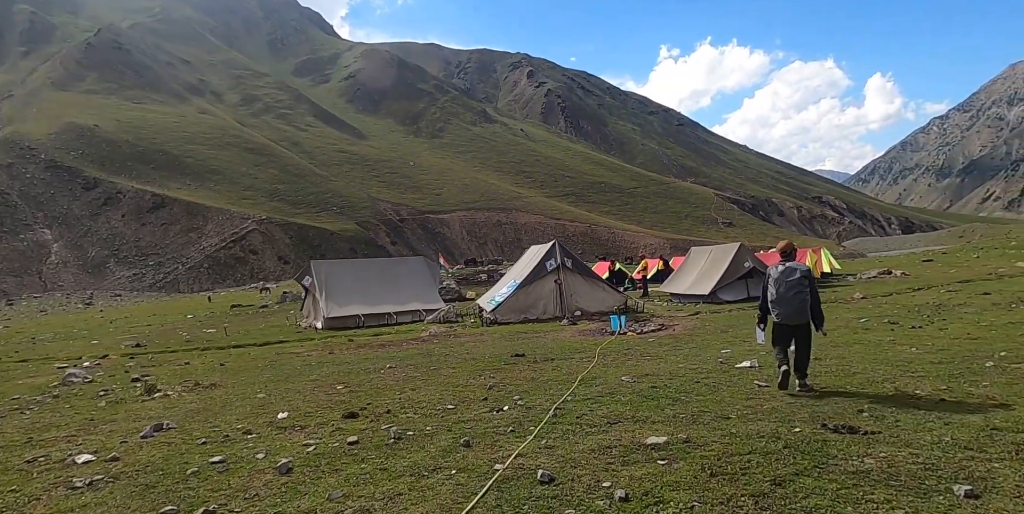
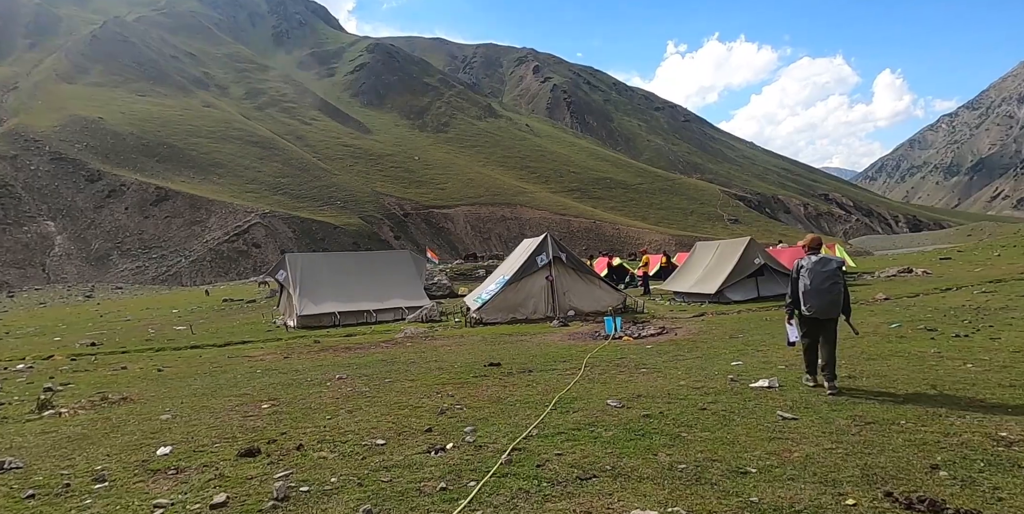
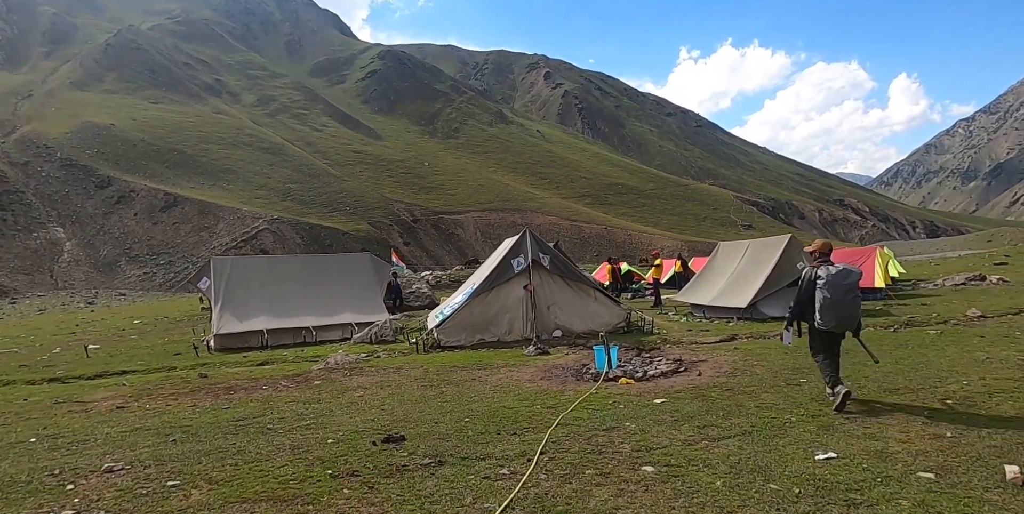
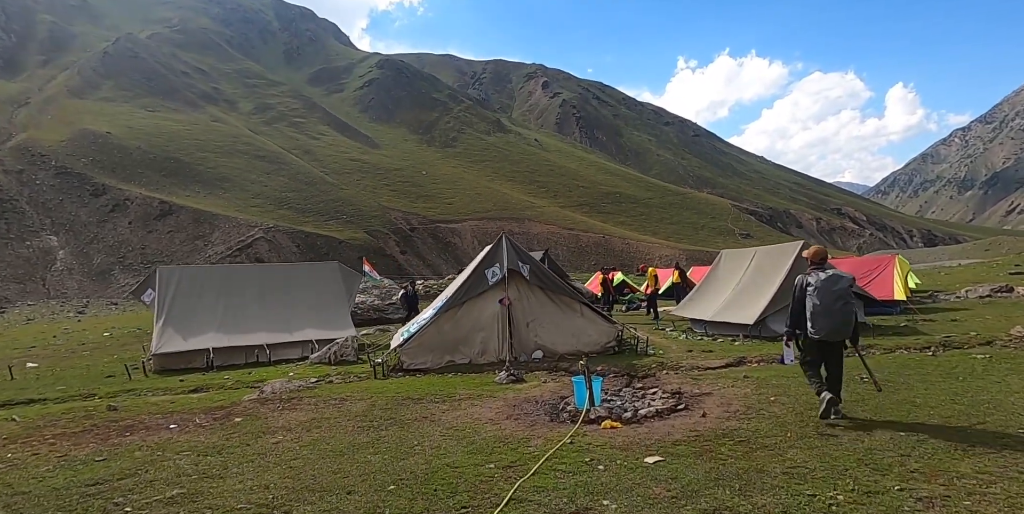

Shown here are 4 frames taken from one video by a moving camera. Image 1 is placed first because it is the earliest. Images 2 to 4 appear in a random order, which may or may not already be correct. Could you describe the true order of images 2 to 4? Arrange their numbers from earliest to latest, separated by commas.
2, 3, 4
